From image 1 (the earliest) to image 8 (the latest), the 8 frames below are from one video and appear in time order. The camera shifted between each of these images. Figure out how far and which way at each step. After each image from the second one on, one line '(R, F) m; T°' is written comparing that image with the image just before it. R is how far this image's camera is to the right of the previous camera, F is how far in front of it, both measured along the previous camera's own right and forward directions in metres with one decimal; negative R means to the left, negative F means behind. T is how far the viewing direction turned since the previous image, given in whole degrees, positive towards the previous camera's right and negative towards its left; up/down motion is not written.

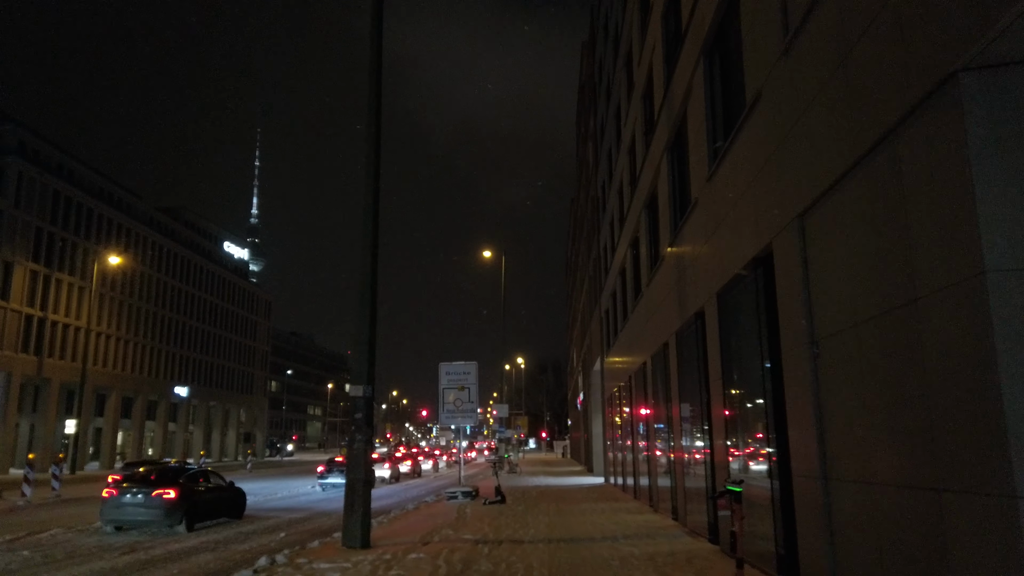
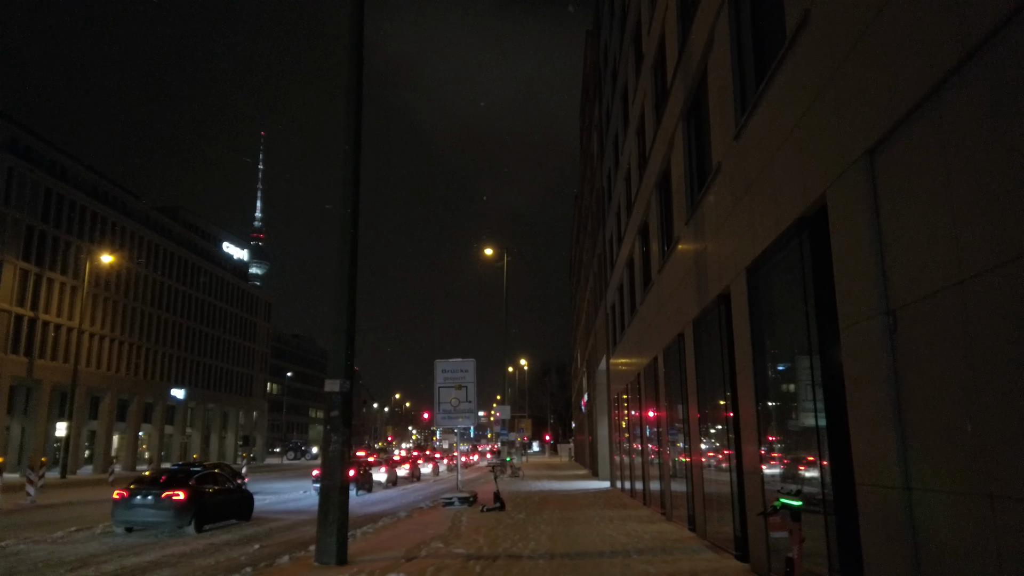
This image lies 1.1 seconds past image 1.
(+0.1, +1.5) m; 0°
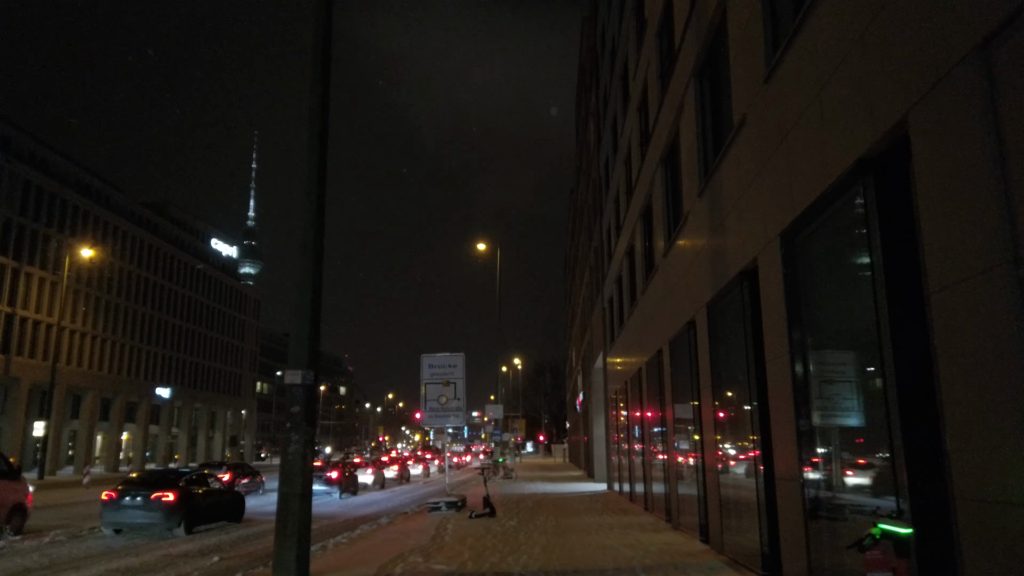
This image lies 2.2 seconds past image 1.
(+0.1, +1.5) m; 0°
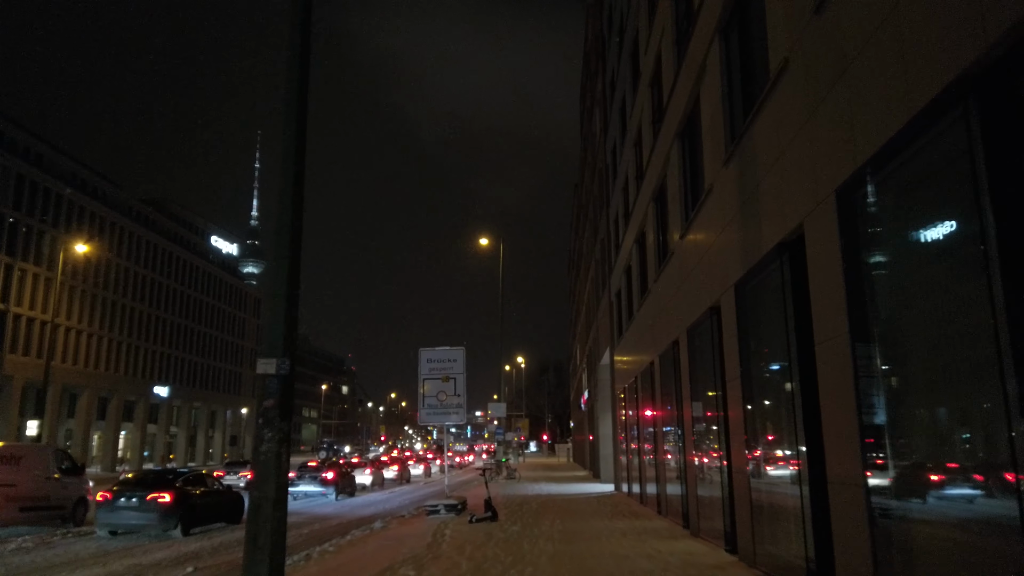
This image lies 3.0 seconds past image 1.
(0.0, +1.2) m; 0°
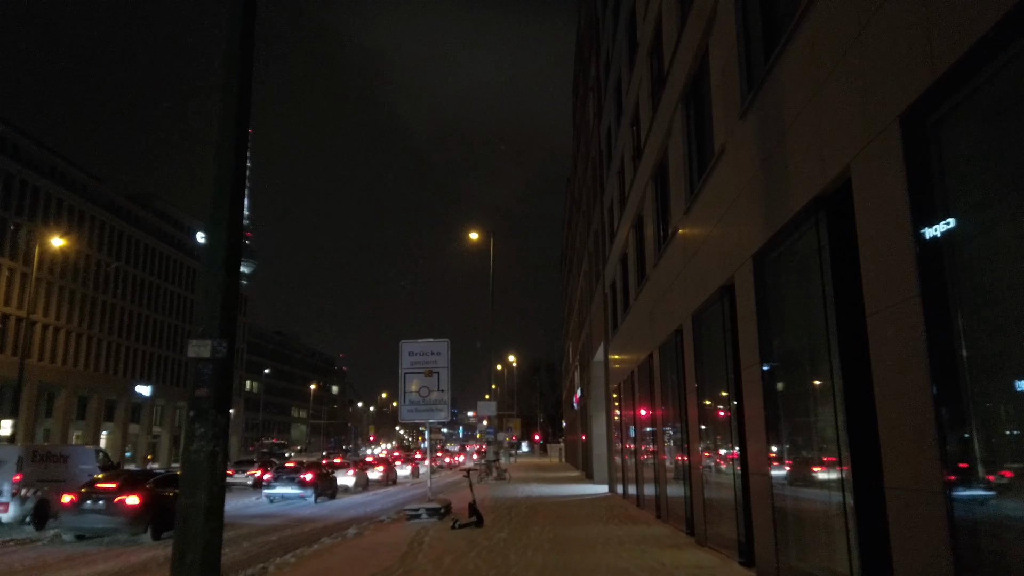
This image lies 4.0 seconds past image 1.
(+0.1, +1.4) m; +1°
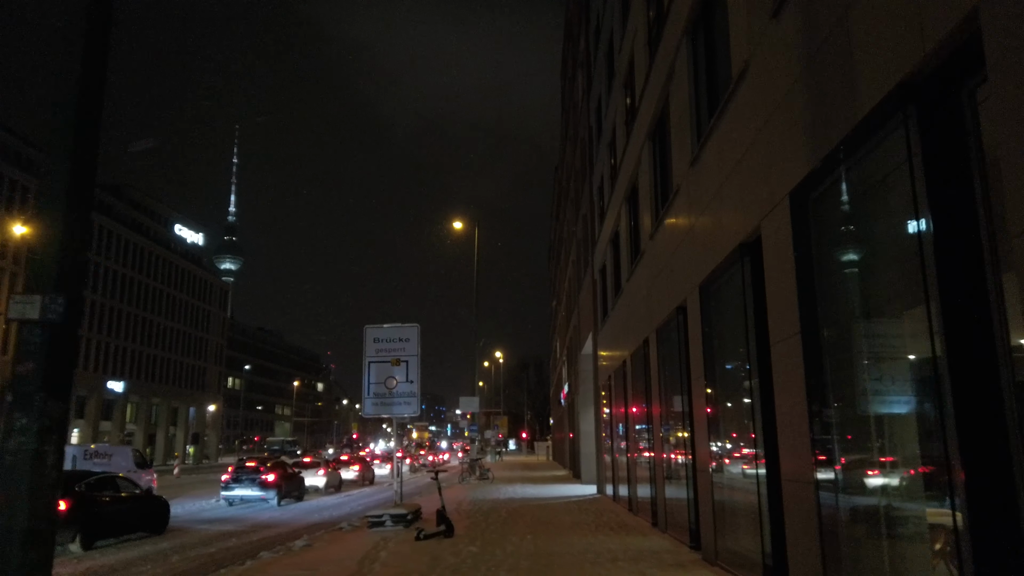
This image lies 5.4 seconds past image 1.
(+0.2, +2.0) m; +1°
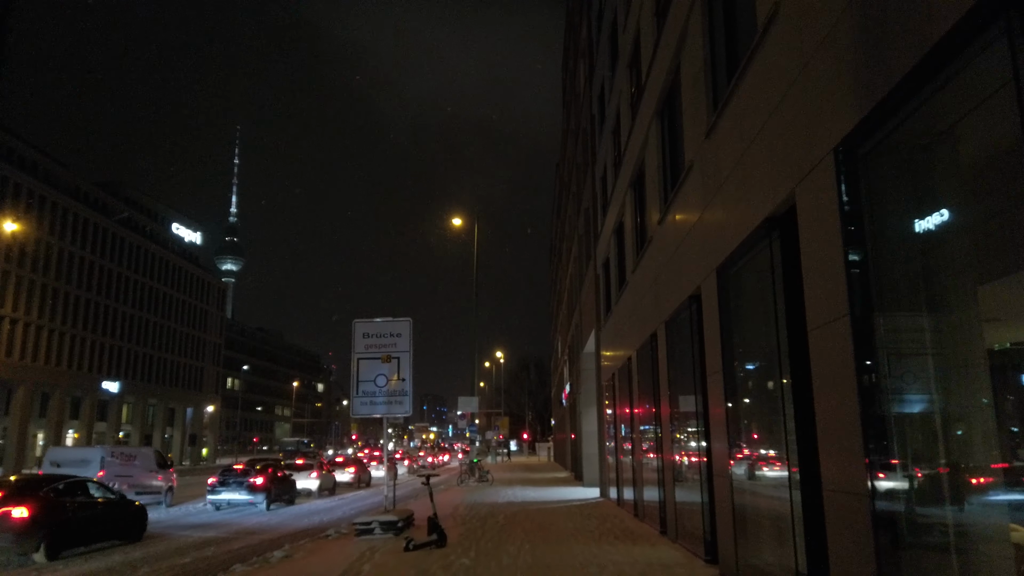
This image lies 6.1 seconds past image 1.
(+0.1, +1.0) m; 0°
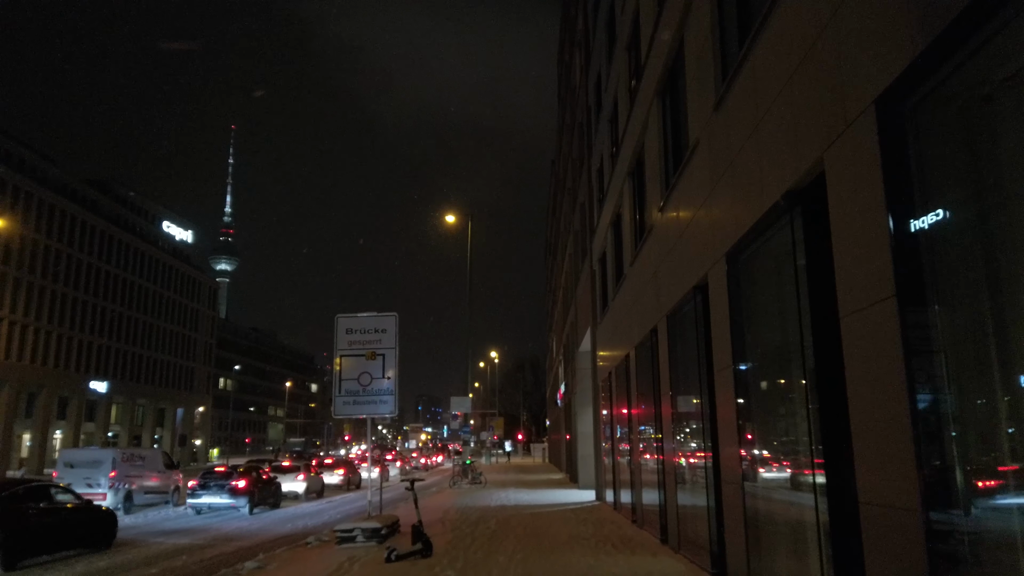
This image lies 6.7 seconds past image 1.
(+0.1, +0.8) m; 0°
